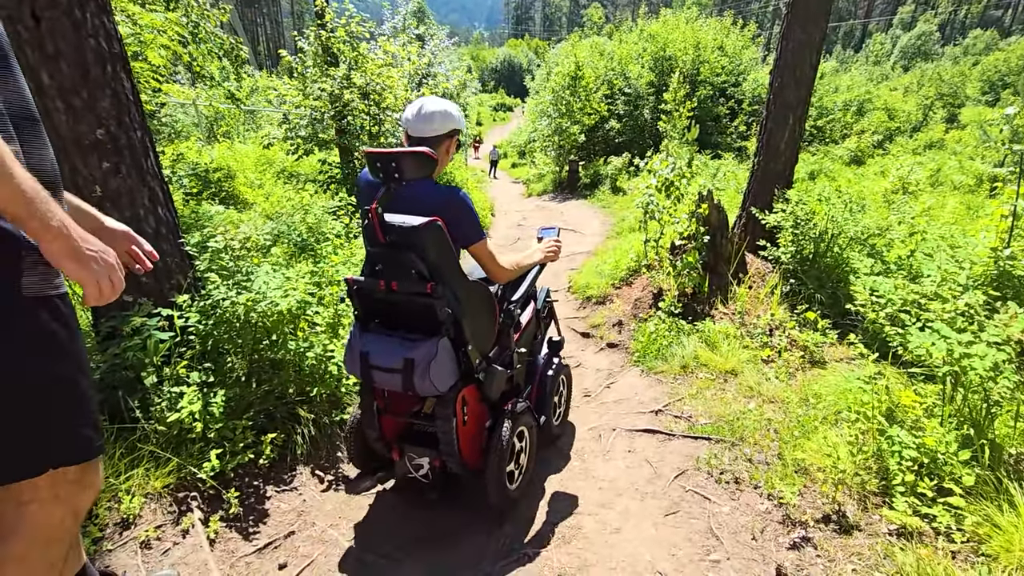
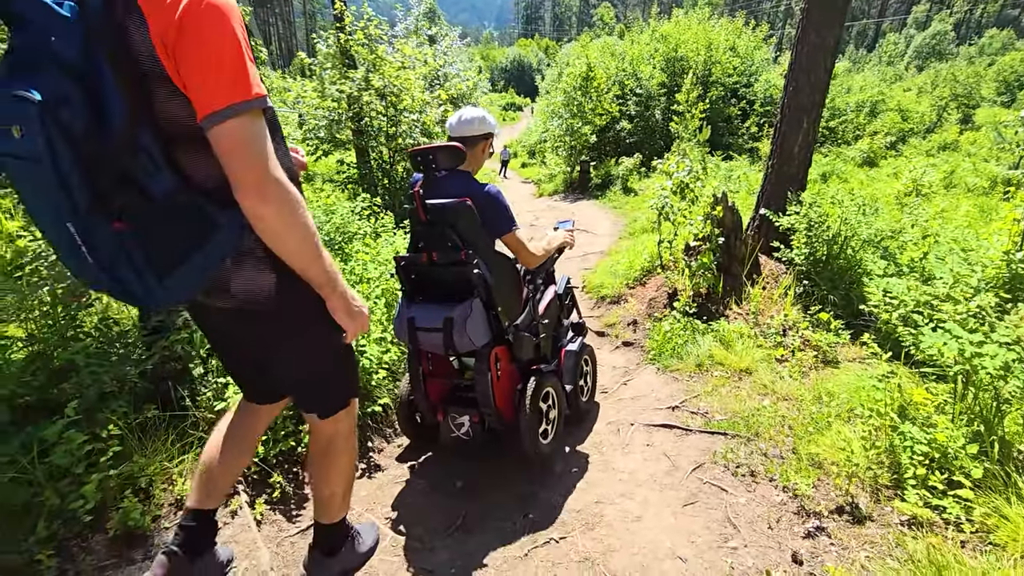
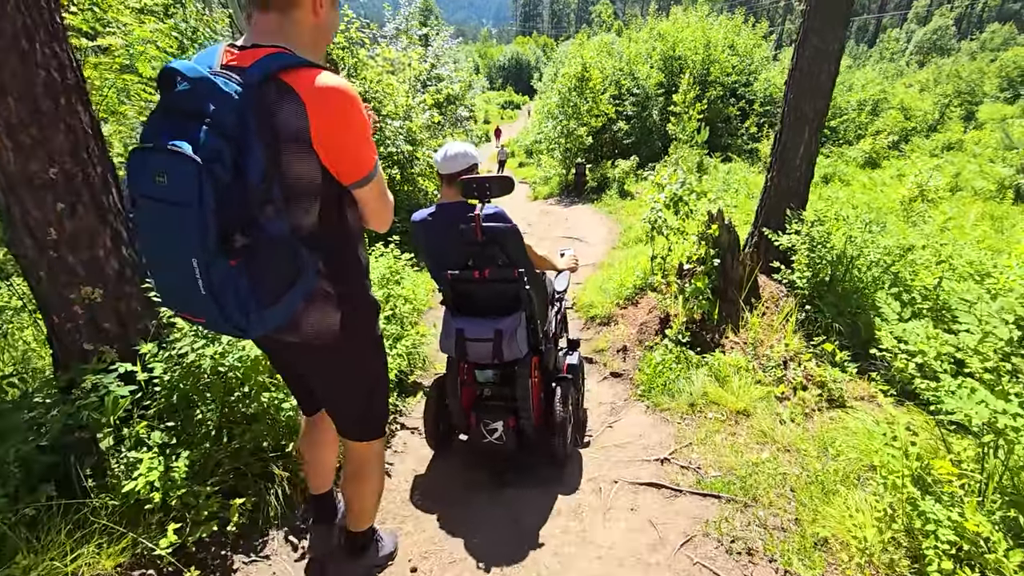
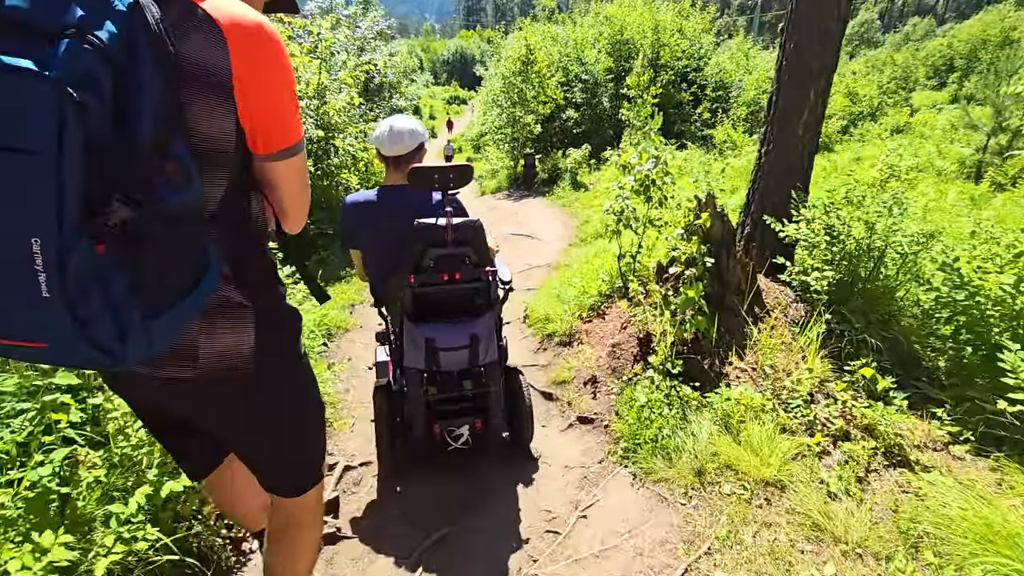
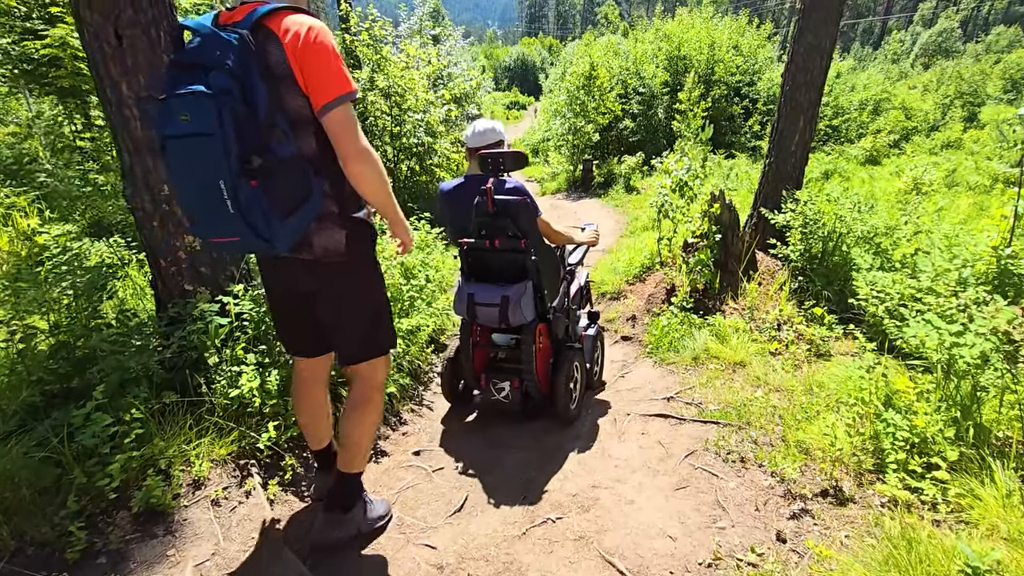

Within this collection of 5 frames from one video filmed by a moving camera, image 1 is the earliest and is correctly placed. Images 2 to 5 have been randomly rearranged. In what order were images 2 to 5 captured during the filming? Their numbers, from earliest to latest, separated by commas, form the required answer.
2, 5, 3, 4
